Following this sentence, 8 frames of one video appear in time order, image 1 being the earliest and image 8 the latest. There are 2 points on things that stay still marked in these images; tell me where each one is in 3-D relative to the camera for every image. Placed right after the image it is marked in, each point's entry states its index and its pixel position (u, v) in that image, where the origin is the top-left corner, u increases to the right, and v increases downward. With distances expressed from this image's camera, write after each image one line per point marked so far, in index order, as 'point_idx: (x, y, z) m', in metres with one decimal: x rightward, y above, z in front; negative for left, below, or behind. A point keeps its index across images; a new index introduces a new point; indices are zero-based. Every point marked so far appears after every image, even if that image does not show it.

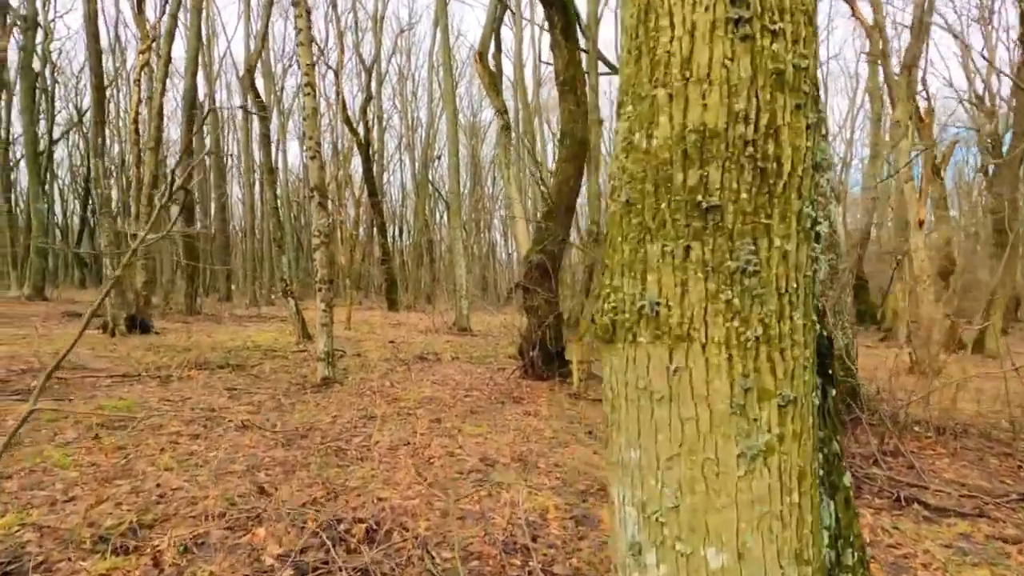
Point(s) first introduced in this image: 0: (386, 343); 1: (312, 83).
0: (-2.1, -0.9, +13.1) m
1: (-2.1, +2.1, +7.9) m
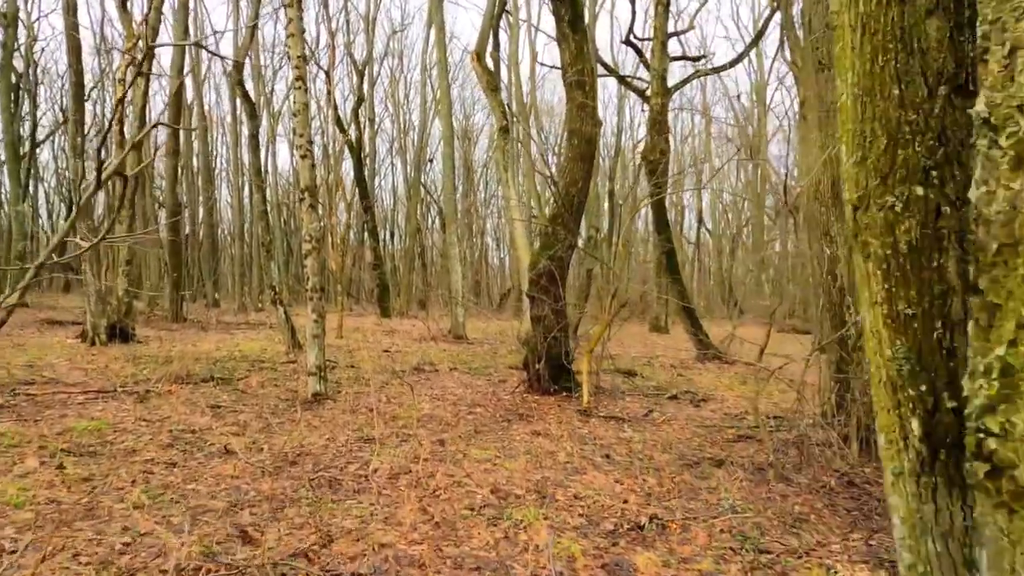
0: (-2.2, -1.1, +12.5) m
1: (-2.0, +2.0, +7.3) m
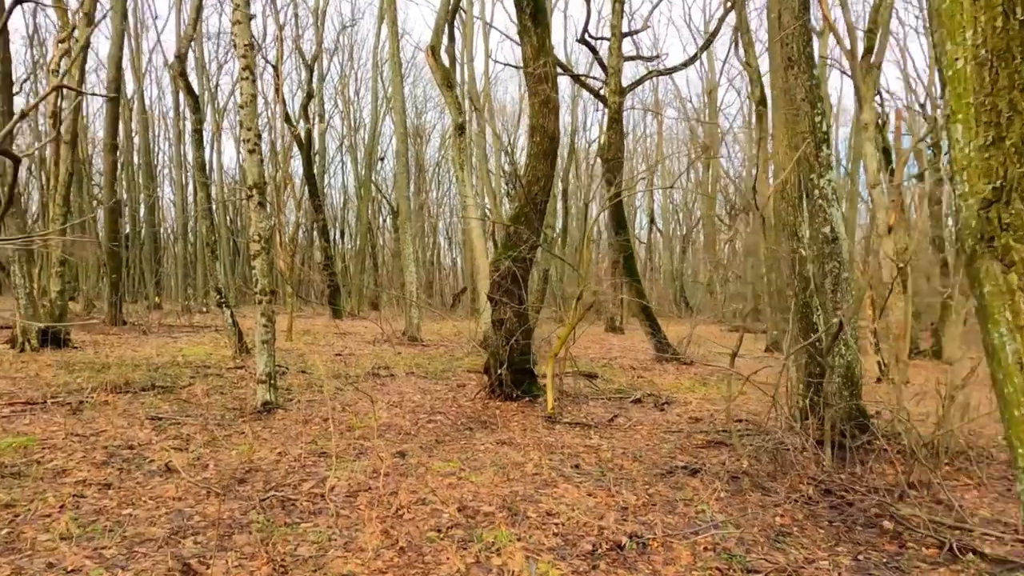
0: (-2.8, -1.1, +12.1) m
1: (-2.4, +2.0, +6.9) m
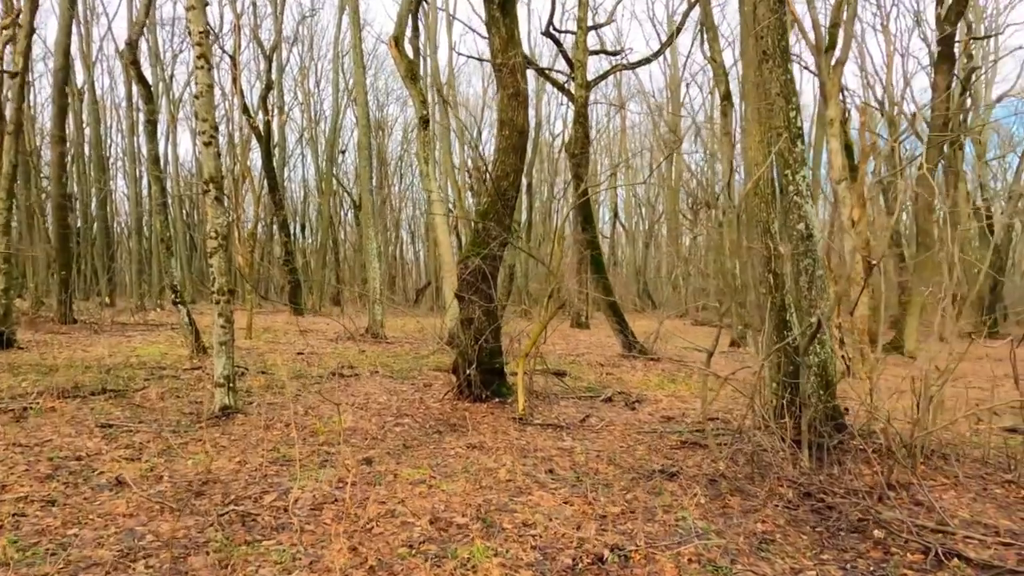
0: (-3.3, -1.0, +11.7) m
1: (-2.6, +2.0, +6.6) m
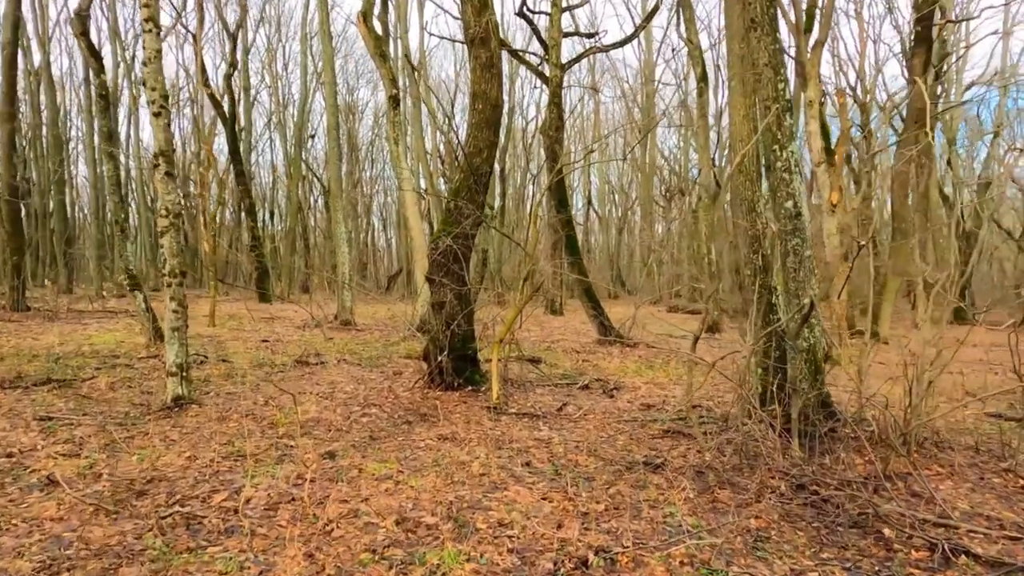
0: (-3.7, -0.8, +11.2) m
1: (-2.9, +2.2, +6.1) m
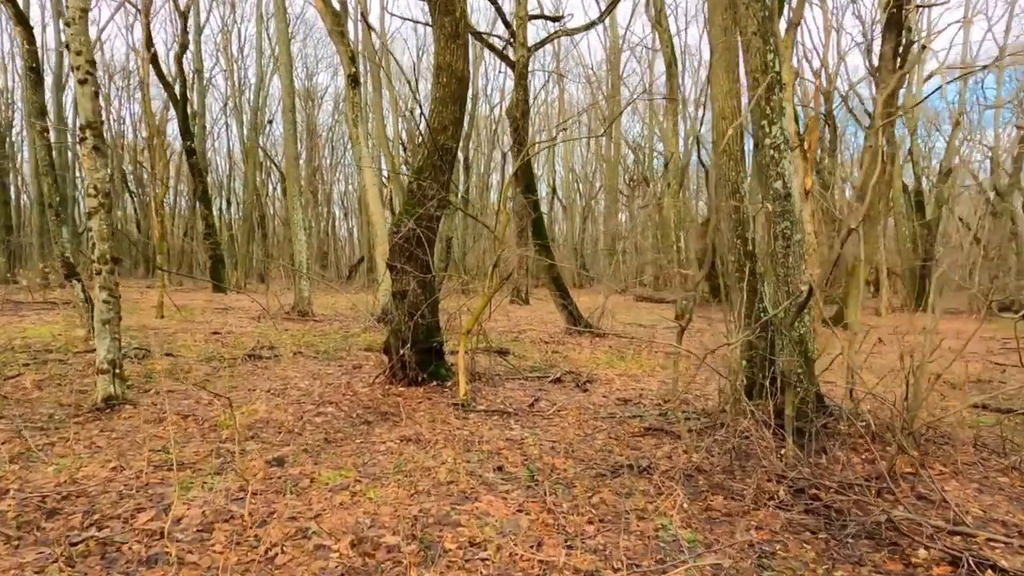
0: (-4.2, -0.7, +10.6) m
1: (-3.1, +2.3, +5.4) m
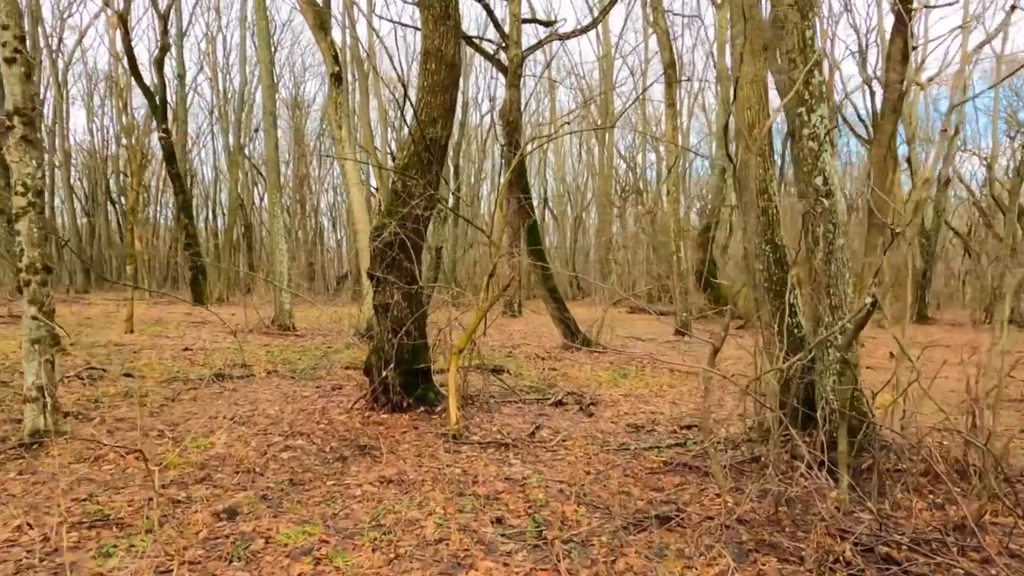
0: (-4.3, -0.8, +9.8) m
1: (-3.1, +2.2, +4.7) m
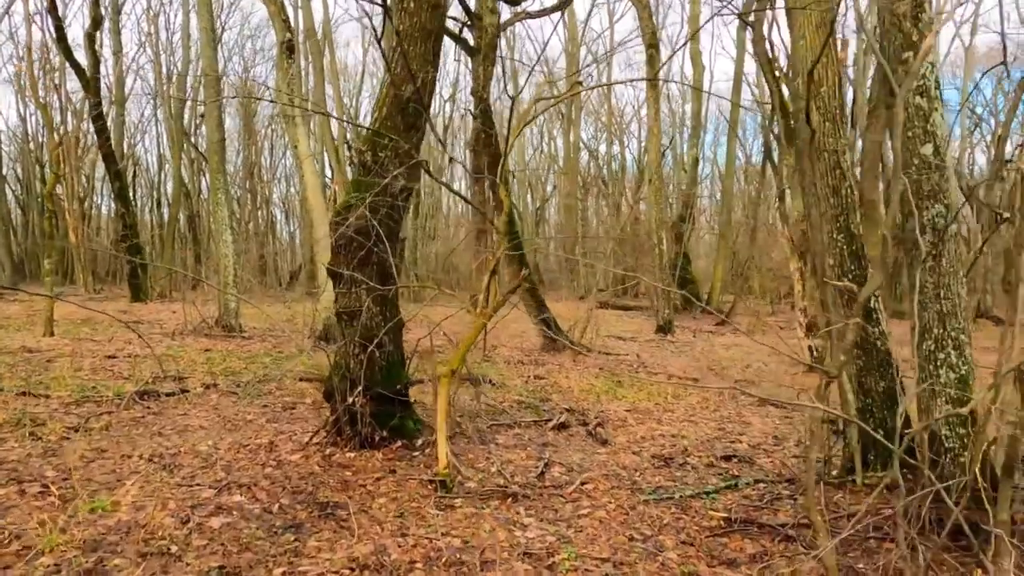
0: (-4.5, -0.8, +8.3) m
1: (-3.0, +2.2, +3.3) m
